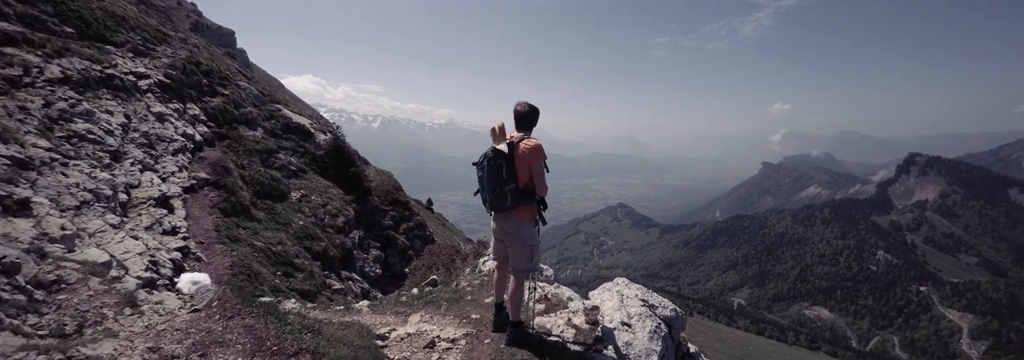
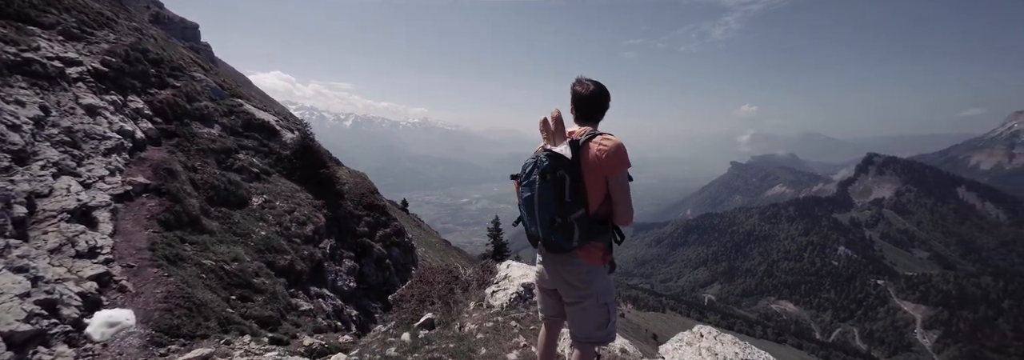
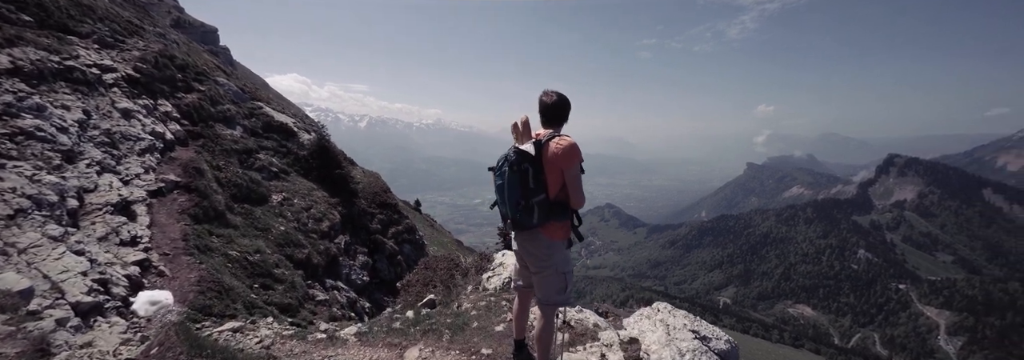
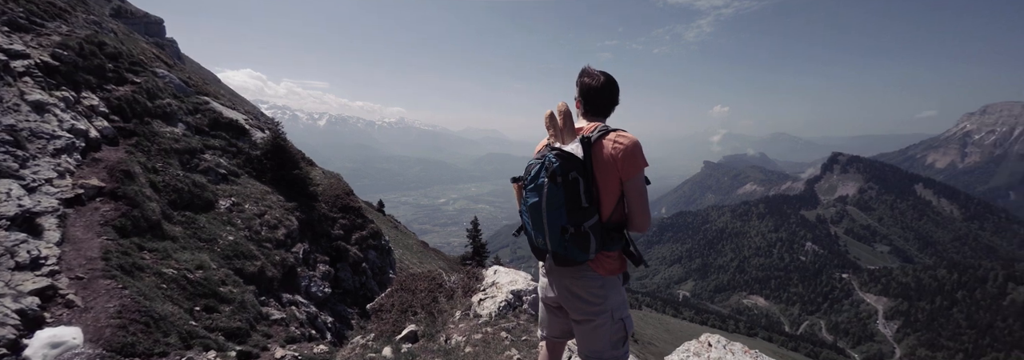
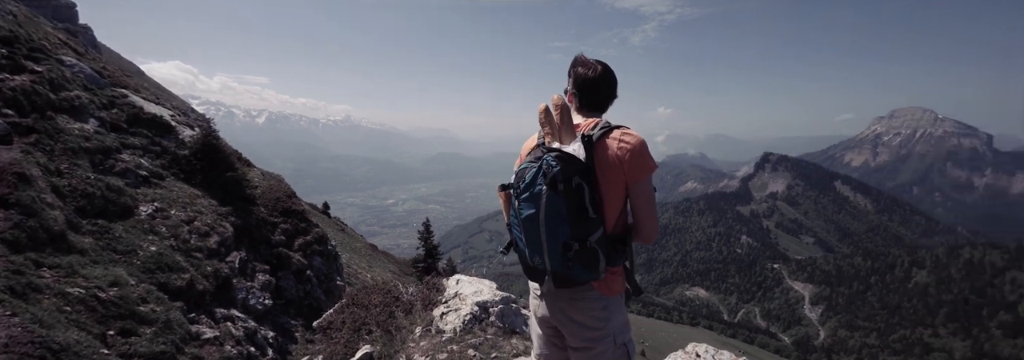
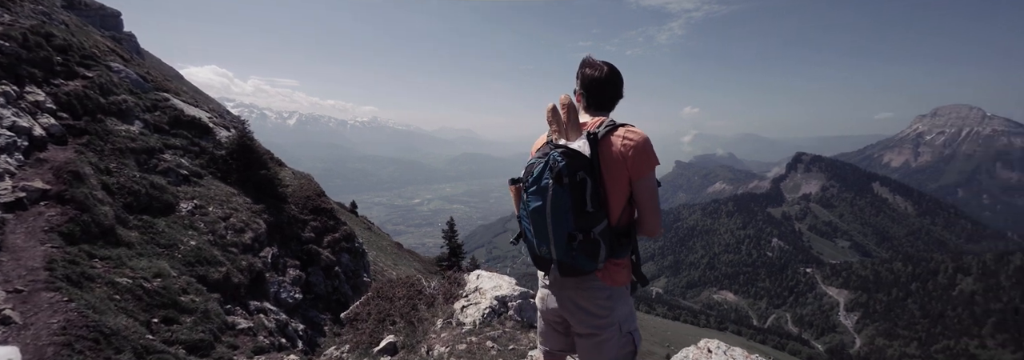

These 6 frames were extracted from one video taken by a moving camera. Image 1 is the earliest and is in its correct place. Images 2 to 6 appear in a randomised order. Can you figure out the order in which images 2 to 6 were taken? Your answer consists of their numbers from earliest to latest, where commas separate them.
3, 2, 4, 6, 5
